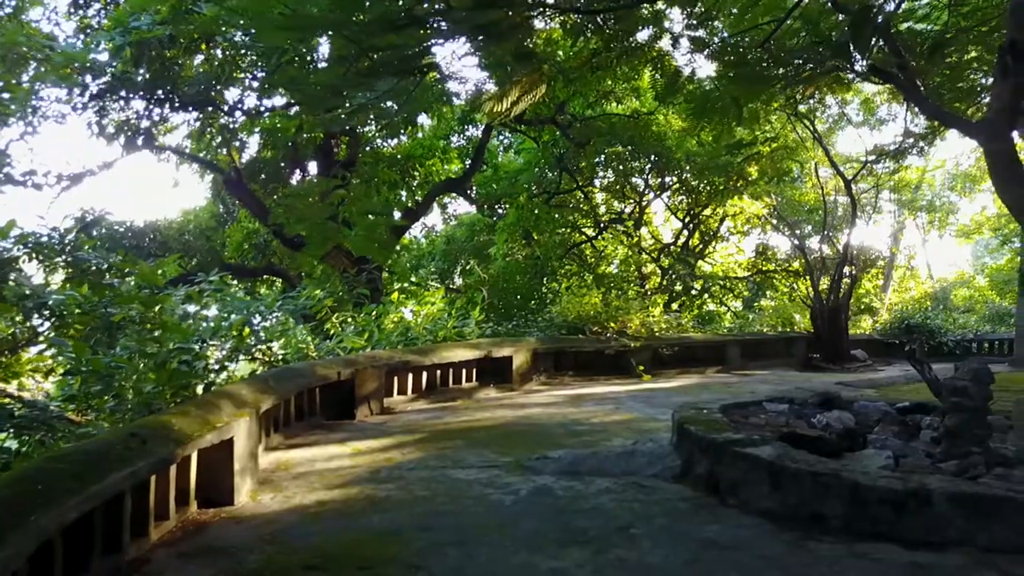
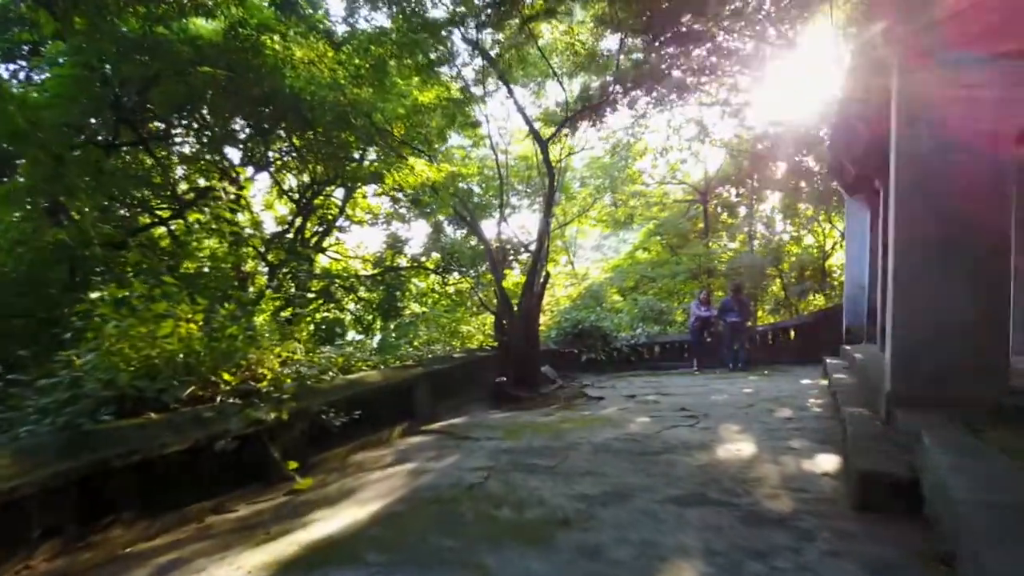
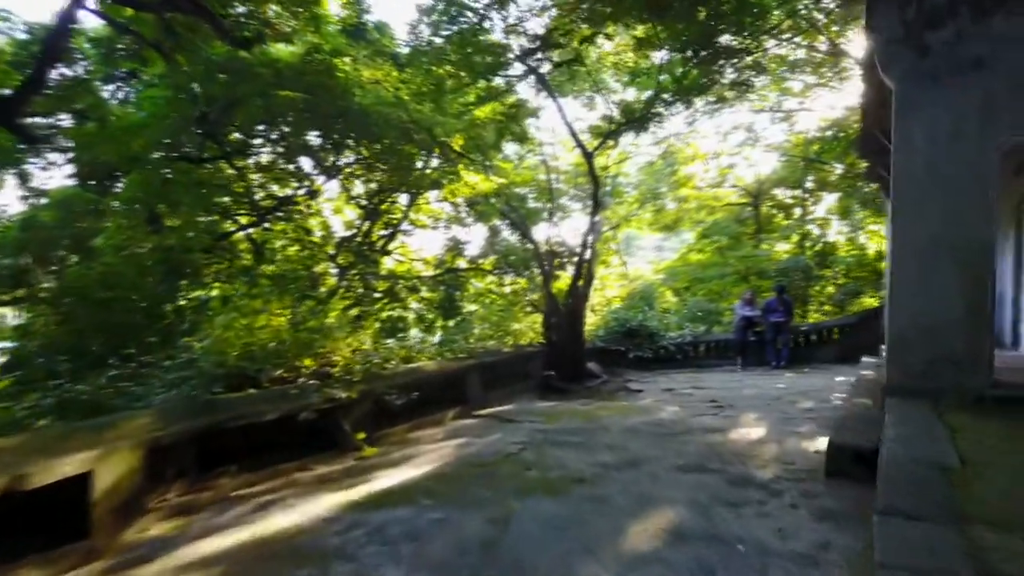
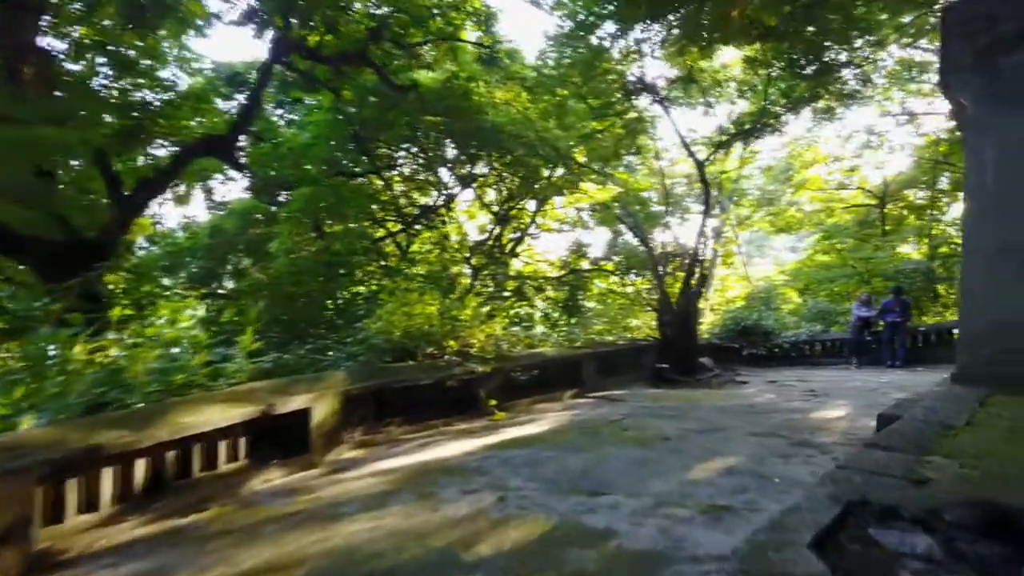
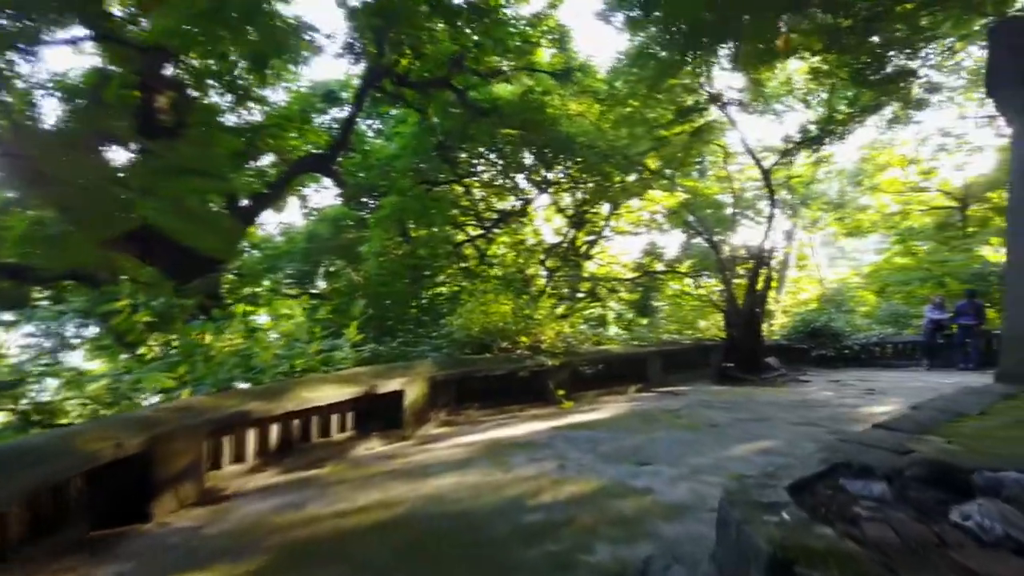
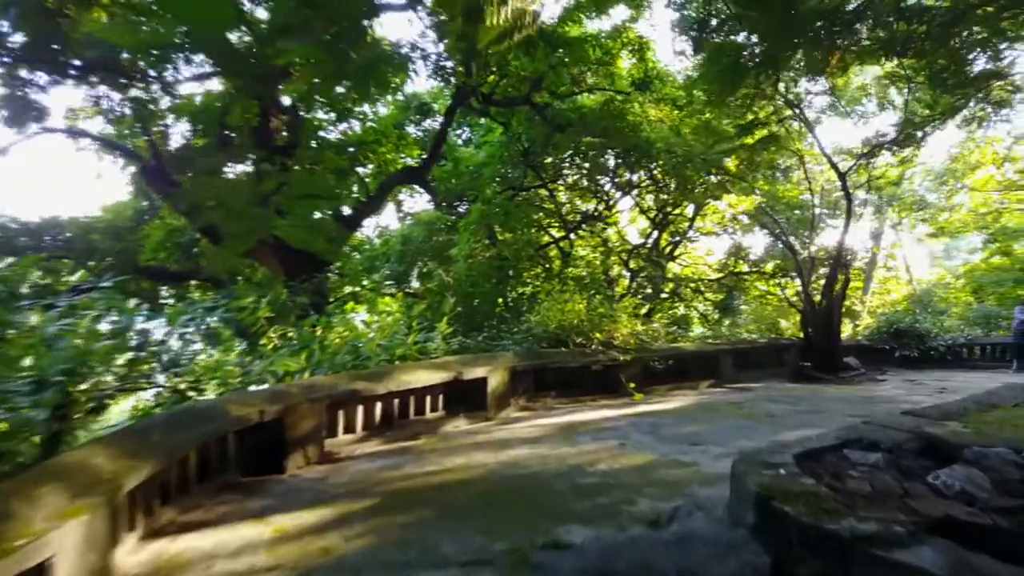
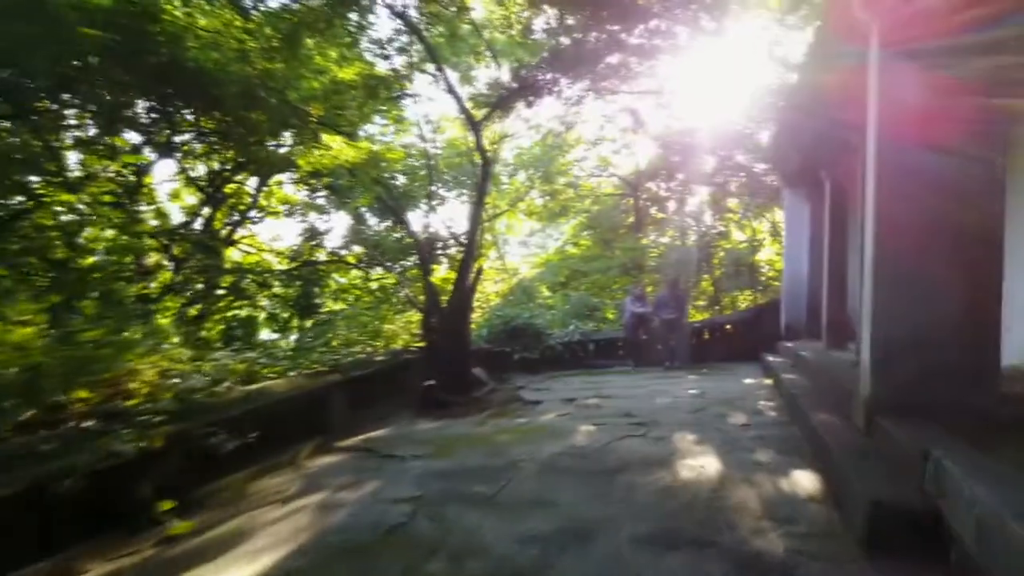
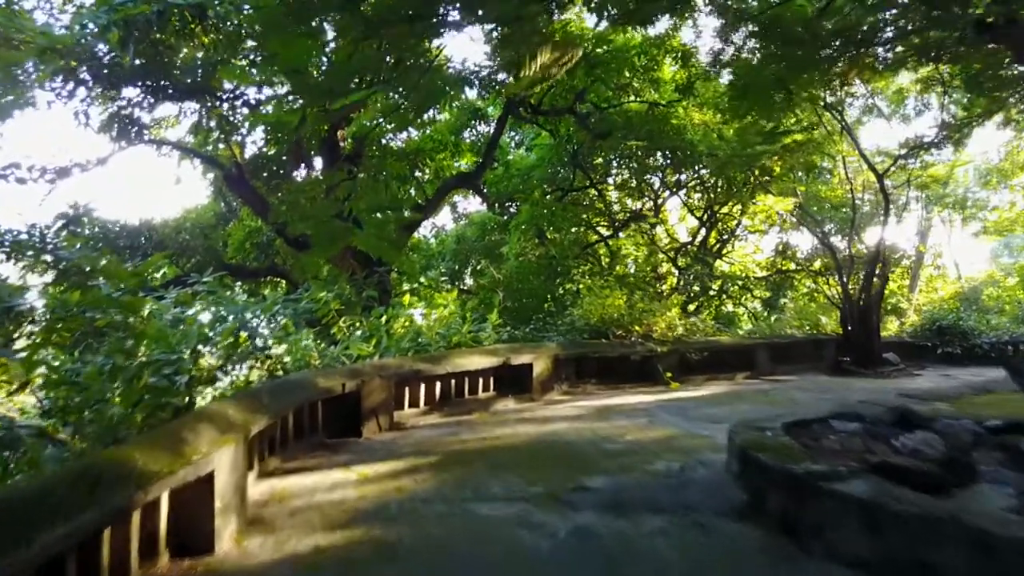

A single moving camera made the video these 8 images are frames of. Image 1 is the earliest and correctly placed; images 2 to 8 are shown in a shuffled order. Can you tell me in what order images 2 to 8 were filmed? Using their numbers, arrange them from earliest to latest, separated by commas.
8, 6, 5, 4, 3, 2, 7
